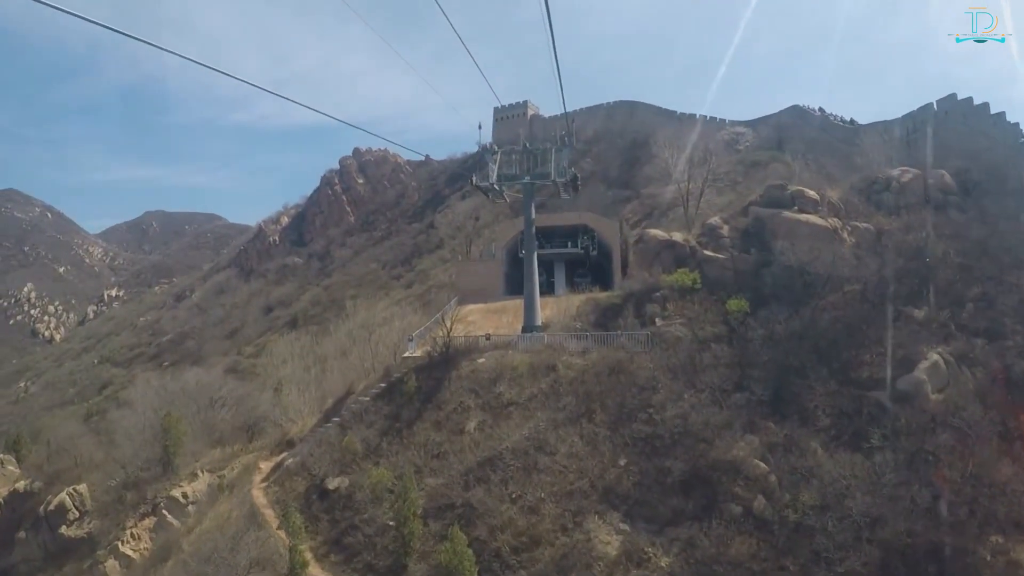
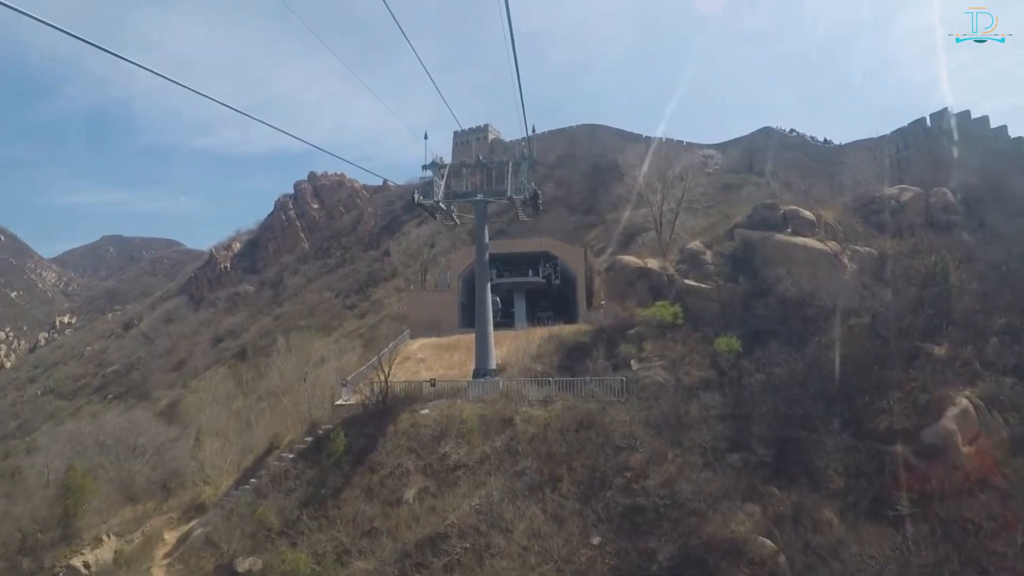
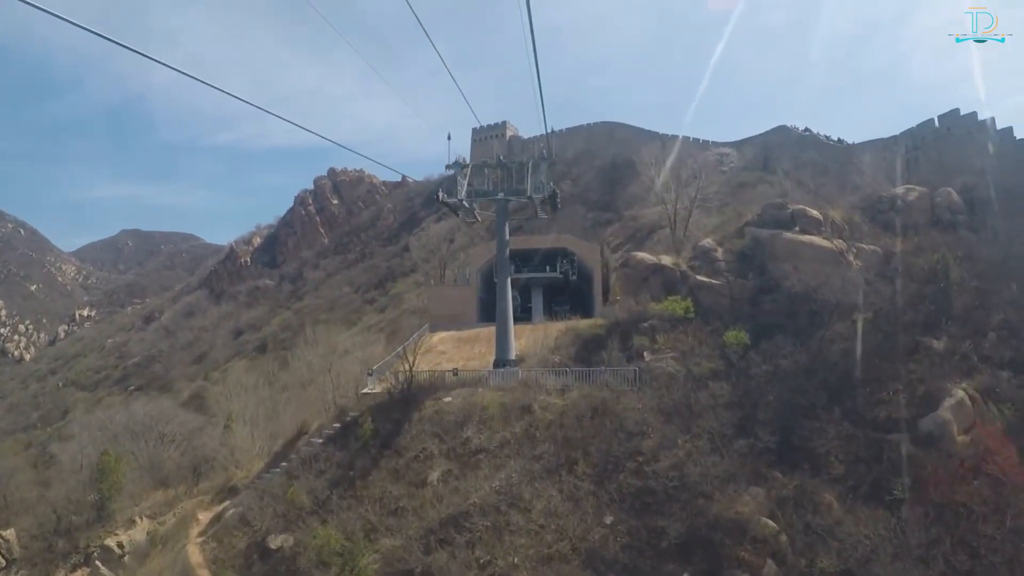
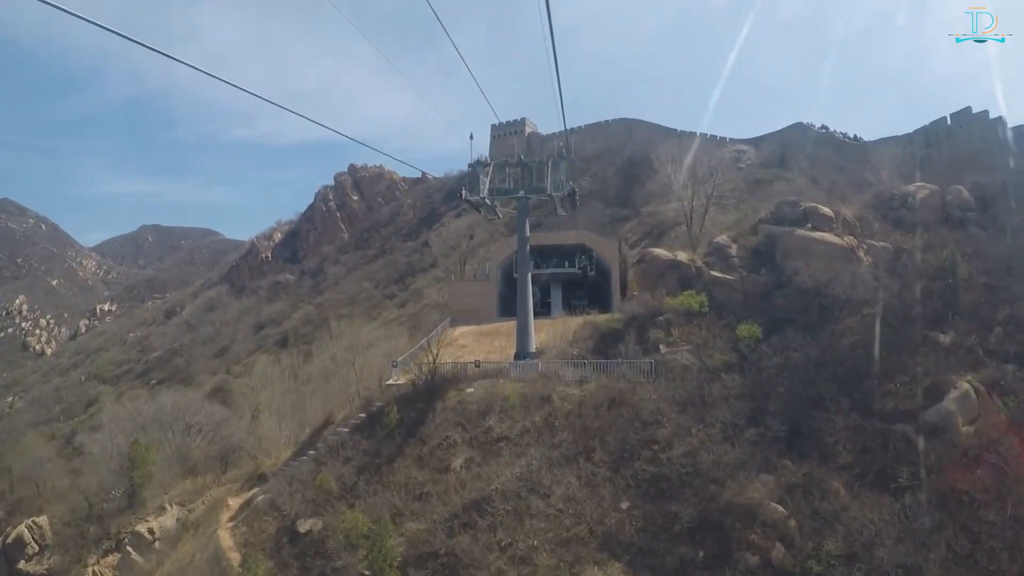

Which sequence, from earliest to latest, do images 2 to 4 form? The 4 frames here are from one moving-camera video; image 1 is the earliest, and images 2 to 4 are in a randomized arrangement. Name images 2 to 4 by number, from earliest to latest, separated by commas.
4, 3, 2
